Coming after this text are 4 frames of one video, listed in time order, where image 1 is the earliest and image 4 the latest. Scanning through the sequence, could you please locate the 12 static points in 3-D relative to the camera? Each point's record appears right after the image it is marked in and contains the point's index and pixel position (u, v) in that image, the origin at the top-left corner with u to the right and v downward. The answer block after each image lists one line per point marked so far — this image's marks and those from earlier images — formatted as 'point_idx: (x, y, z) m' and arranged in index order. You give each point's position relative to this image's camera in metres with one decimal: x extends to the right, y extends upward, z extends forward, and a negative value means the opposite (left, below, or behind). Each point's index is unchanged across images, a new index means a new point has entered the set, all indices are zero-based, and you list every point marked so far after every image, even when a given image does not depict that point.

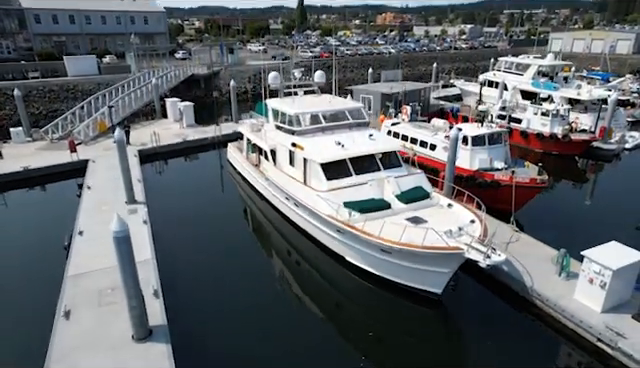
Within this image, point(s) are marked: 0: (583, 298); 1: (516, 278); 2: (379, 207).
0: (+5.8, -2.6, +9.6) m
1: (+4.8, -2.4, +10.6) m
2: (+1.5, -0.6, +11.0) m
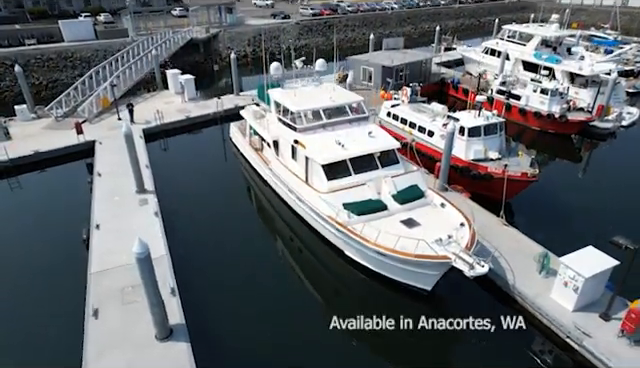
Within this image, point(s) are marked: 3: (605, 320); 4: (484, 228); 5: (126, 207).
0: (+5.8, -2.8, +10.6) m
1: (+4.8, -2.5, +11.5) m
2: (+1.5, -0.7, +11.7) m
3: (+6.6, -3.4, +10.3) m
4: (+5.2, -1.5, +13.7) m
5: (-6.9, -0.9, +15.4) m
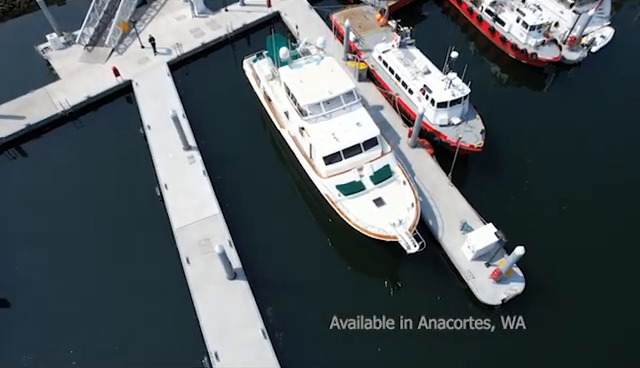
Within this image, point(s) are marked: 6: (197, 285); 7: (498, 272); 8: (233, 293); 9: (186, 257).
0: (+5.8, -2.7, +17.3) m
1: (+4.8, -2.0, +18.1) m
2: (+1.5, -0.2, +17.6) m
3: (+6.7, -3.3, +17.2) m
4: (+5.2, -0.2, +19.7) m
5: (-6.8, +0.9, +21.1) m
6: (-4.7, -4.0, +16.4) m
7: (+6.7, -3.3, +16.3) m
8: (-3.1, -4.2, +16.4) m
9: (-5.4, -2.9, +17.3) m
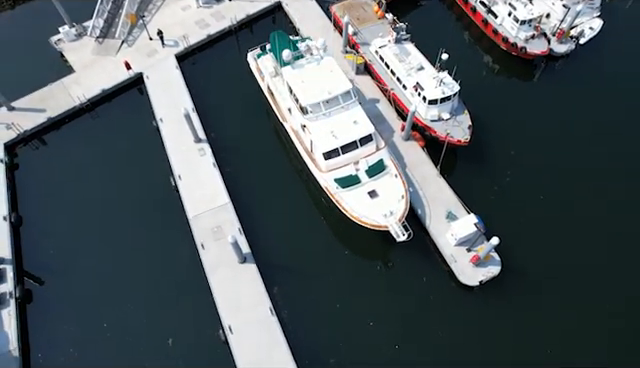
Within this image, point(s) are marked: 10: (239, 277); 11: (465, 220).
0: (+5.8, -2.4, +19.5) m
1: (+4.8, -1.7, +20.1) m
2: (+1.5, +0.1, +19.6) m
3: (+6.7, -3.0, +19.4) m
4: (+5.2, +0.2, +21.6) m
5: (-6.8, +1.4, +23.0) m
6: (-4.7, -3.8, +18.7) m
7: (+6.7, -3.0, +18.5) m
8: (-3.1, -3.9, +18.6) m
9: (-5.4, -2.6, +19.4) m
10: (-3.5, -4.0, +18.9) m
11: (+6.2, -1.5, +18.8) m
